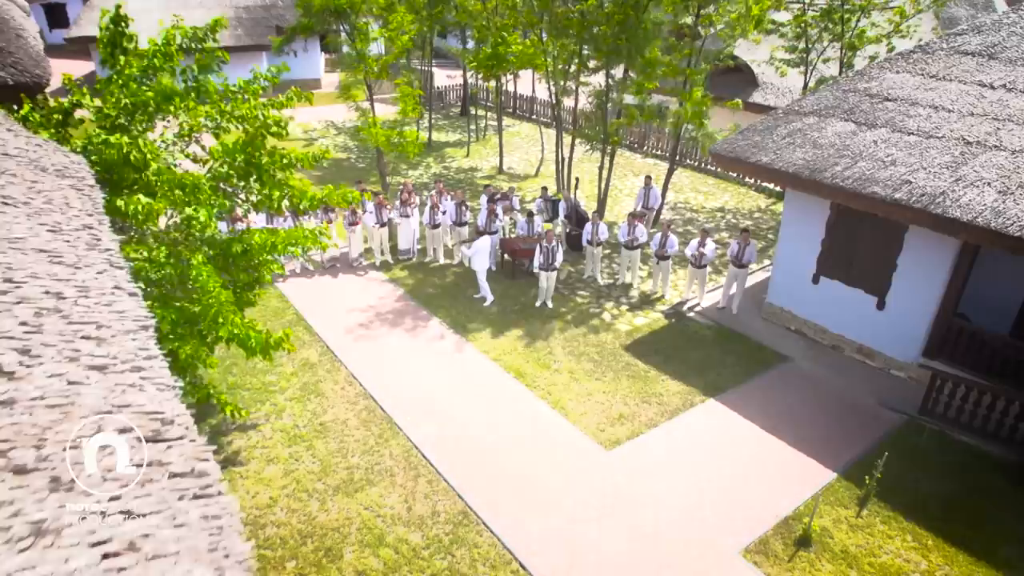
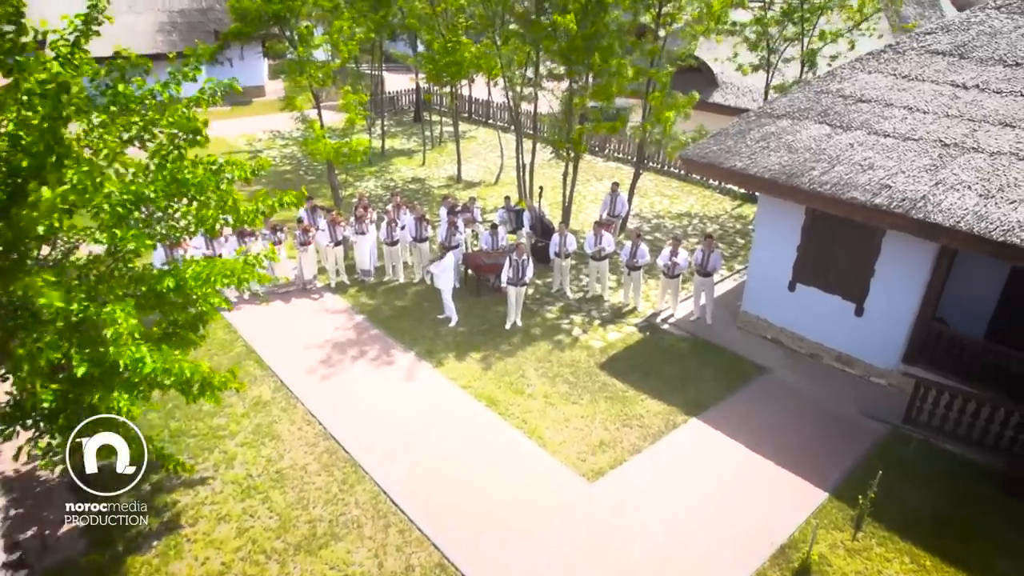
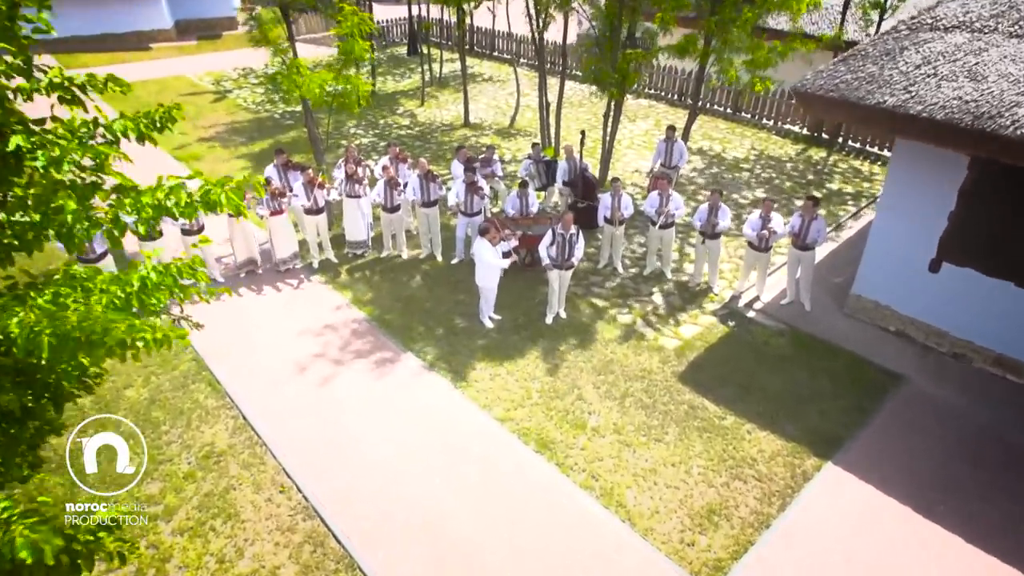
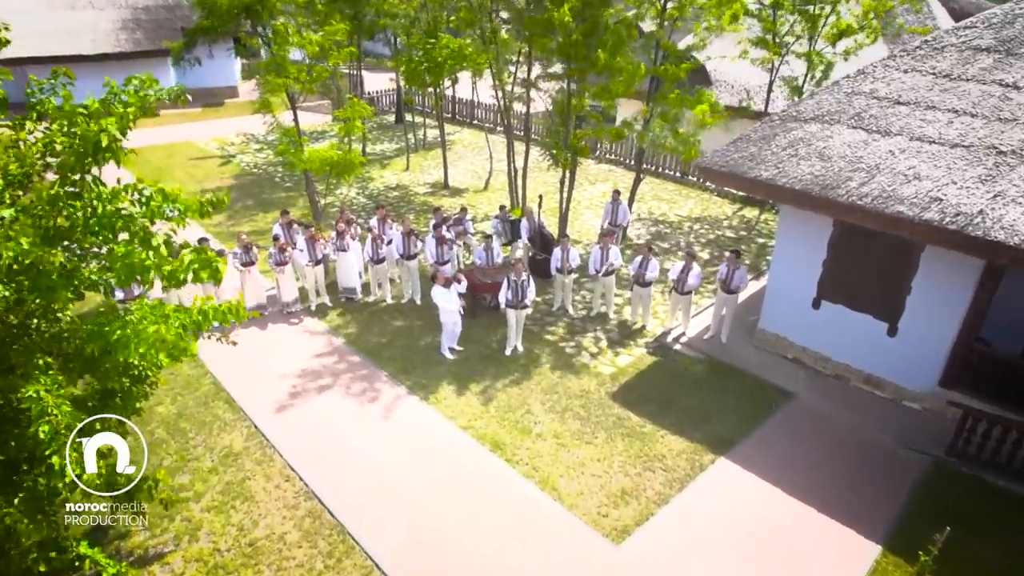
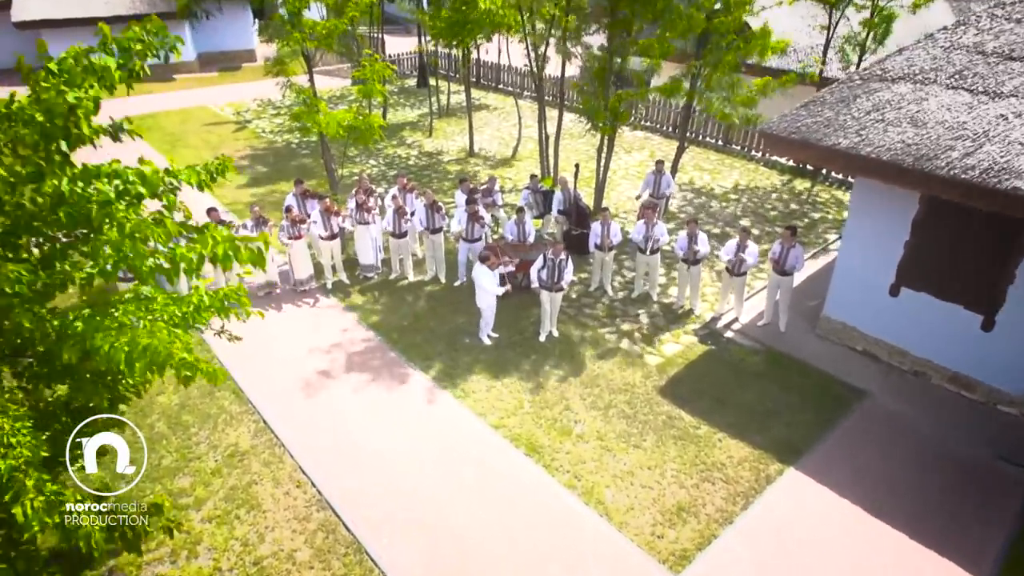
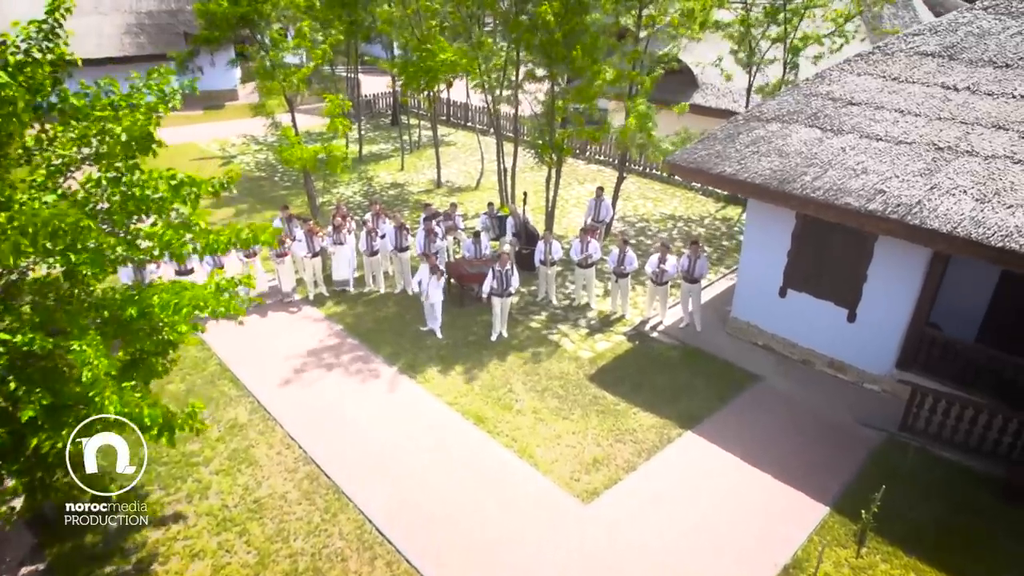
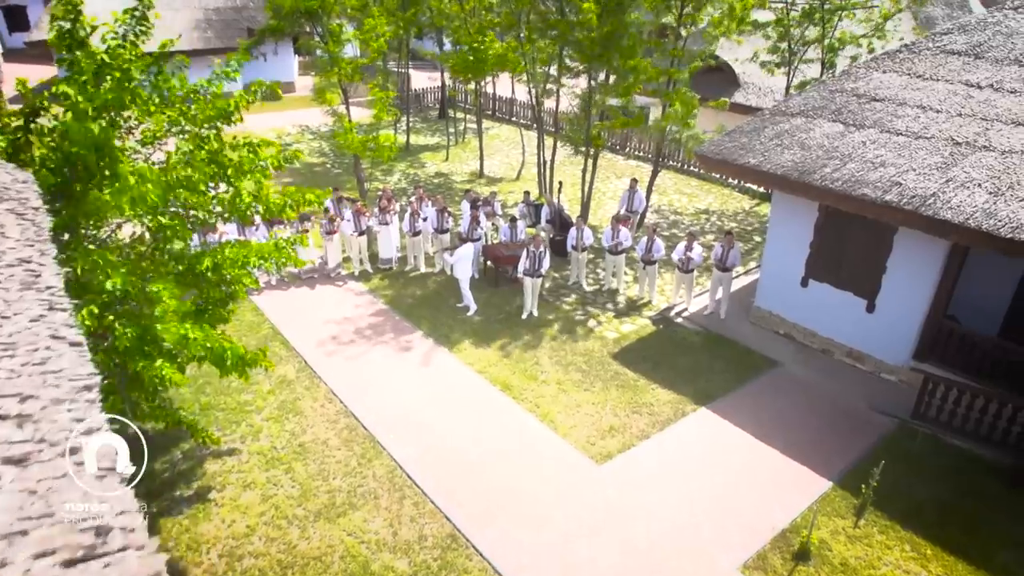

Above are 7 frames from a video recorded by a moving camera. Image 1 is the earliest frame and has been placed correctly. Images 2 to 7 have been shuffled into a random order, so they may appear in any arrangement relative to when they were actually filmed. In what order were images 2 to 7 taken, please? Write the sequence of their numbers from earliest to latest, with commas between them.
7, 2, 6, 4, 5, 3
